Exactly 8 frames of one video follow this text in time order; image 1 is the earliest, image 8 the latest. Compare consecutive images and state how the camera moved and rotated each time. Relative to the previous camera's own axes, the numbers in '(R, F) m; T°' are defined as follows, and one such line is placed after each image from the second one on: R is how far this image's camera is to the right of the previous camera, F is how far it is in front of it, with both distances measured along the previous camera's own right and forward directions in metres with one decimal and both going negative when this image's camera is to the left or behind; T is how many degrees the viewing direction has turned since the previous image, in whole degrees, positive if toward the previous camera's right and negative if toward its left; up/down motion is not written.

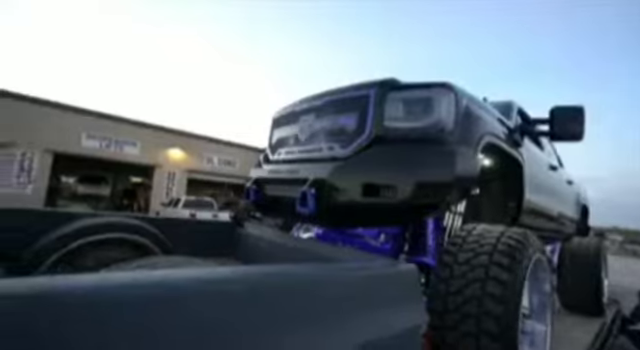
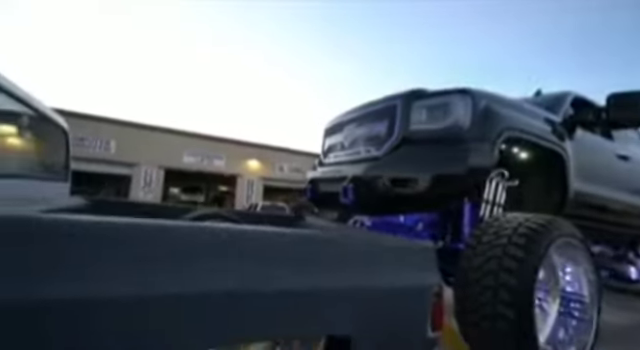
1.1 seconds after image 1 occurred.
(+0.3, -0.4) m; -13°
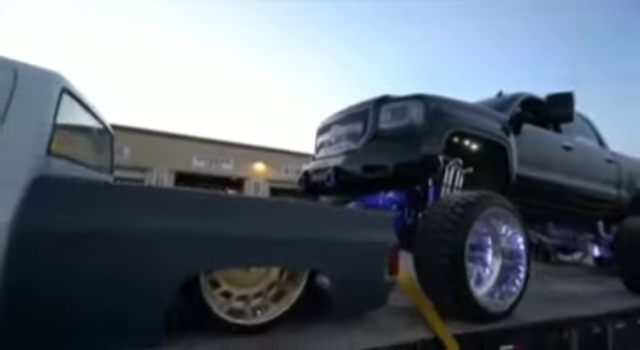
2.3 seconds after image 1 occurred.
(+0.1, -0.6) m; -1°
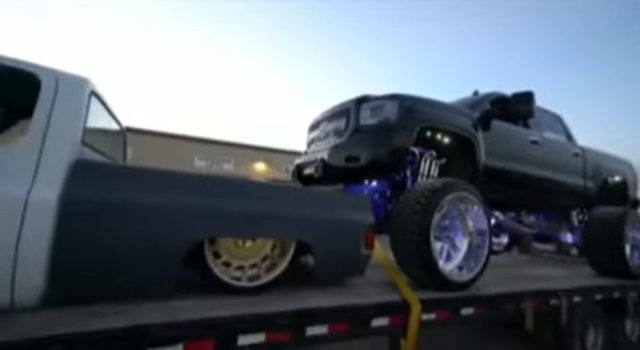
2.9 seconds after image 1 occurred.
(+0.1, -0.4) m; 0°
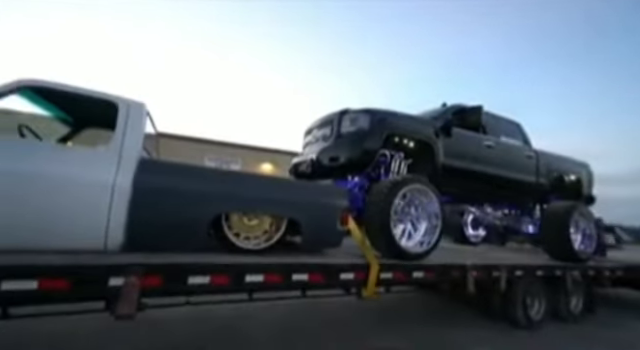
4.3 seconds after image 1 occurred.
(+0.1, -0.9) m; 0°
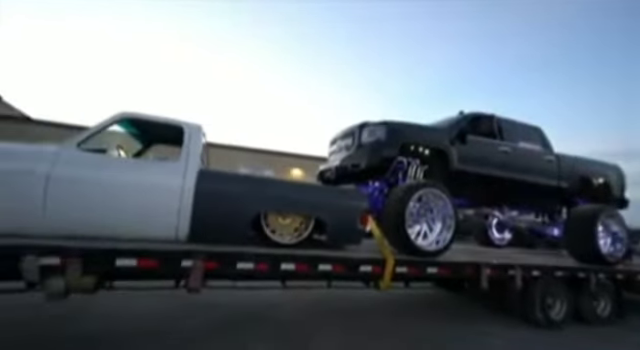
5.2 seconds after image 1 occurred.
(+0.1, -0.5) m; -6°
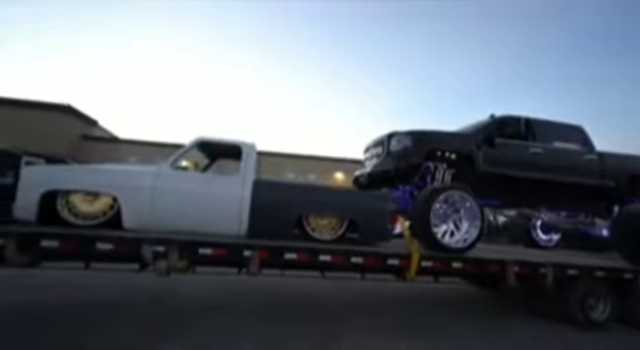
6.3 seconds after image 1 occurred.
(+0.3, -0.6) m; -9°
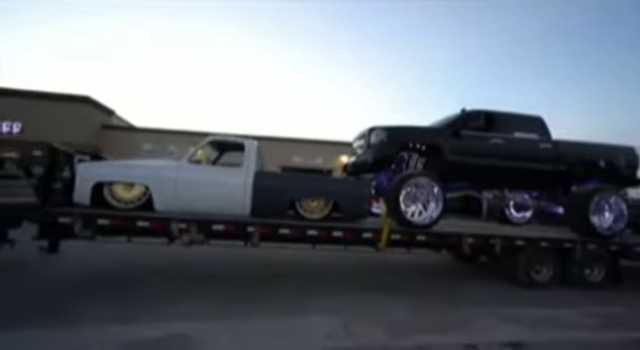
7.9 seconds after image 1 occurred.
(+0.2, -0.9) m; -1°
